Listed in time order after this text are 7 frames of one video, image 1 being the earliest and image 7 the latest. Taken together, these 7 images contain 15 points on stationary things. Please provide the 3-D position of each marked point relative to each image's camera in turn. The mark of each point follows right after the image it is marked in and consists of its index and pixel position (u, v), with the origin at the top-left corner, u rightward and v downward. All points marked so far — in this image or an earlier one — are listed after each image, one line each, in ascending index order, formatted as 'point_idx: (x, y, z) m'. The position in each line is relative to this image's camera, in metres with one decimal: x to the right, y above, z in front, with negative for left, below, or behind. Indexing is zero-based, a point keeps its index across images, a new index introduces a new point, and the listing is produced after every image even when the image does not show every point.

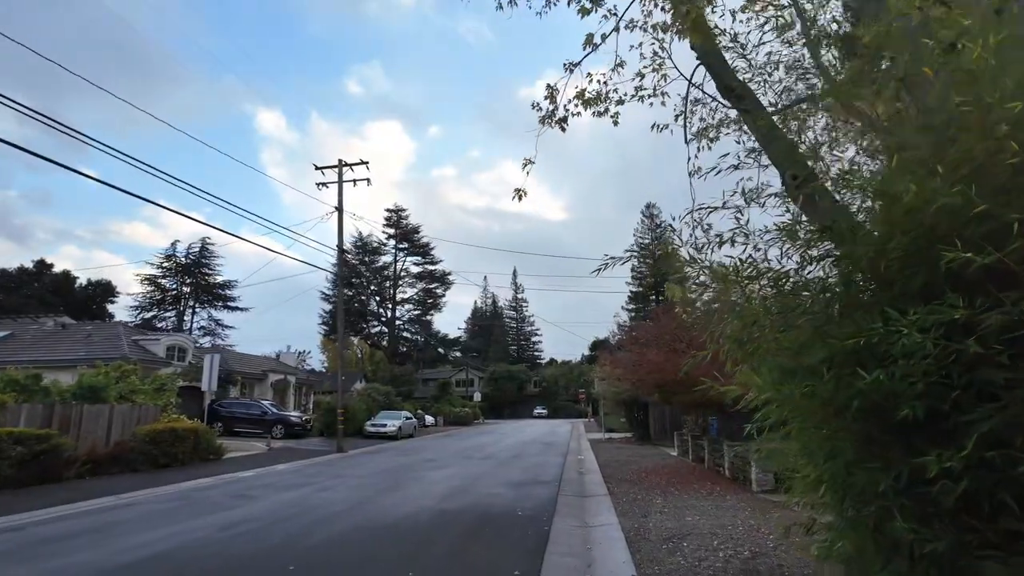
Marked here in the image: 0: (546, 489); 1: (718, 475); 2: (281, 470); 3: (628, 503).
0: (+0.5, -3.6, +12.8) m
1: (+4.3, -3.9, +14.7) m
2: (-5.8, -4.5, +17.5) m
3: (+1.7, -3.3, +10.8) m
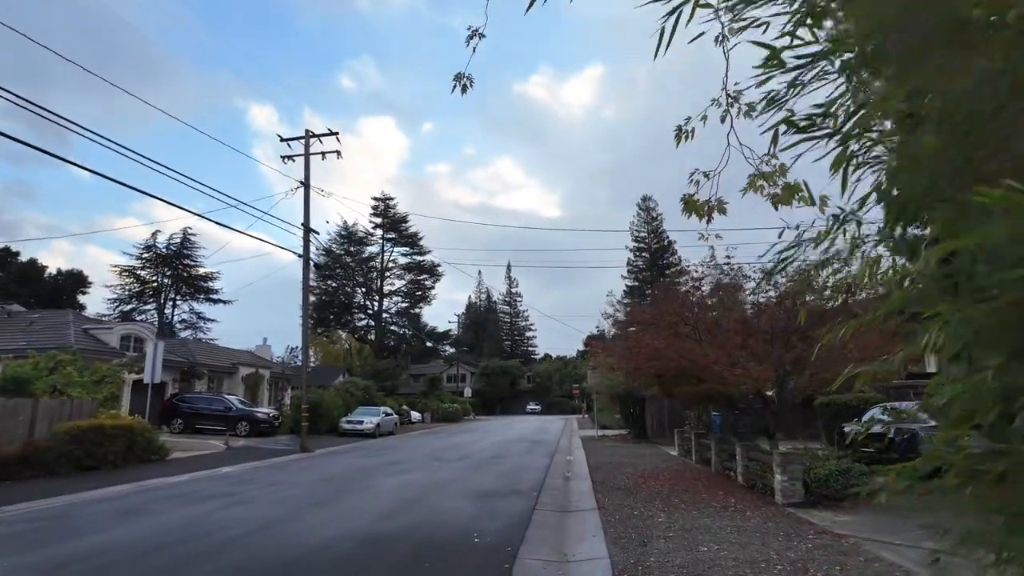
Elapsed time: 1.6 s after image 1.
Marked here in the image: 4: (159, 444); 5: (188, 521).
0: (+0.1, -3.1, +10.5) m
1: (+3.8, -3.4, +12.4) m
2: (-6.3, -4.0, +15.1) m
3: (+1.3, -2.8, +8.4) m
4: (-9.5, -4.2, +19.2) m
5: (-4.1, -3.0, +9.0) m
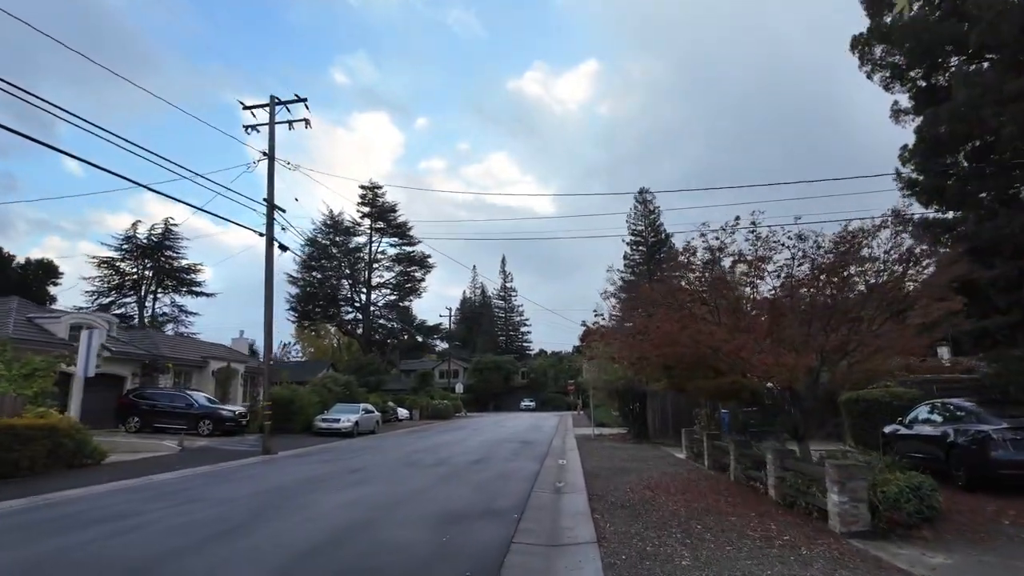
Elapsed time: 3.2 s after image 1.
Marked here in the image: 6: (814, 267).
0: (-0.2, -2.7, +8.1) m
1: (+3.5, -2.9, +10.0) m
2: (-6.6, -3.5, +12.7) m
3: (+1.0, -2.4, +6.0) m
4: (-9.9, -3.7, +16.8) m
5: (-4.4, -2.5, +6.6) m
6: (+4.7, +0.3, +11.0) m
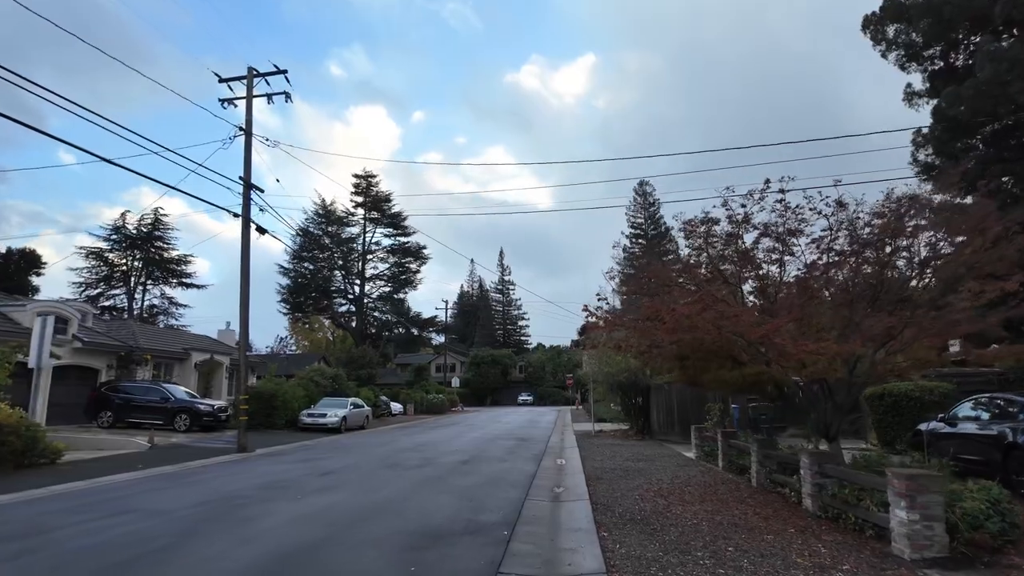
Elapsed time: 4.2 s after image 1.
0: (-0.3, -2.4, +6.6) m
1: (+3.3, -2.6, +8.6) m
2: (-6.7, -3.2, +11.2) m
3: (+0.9, -2.1, +4.6) m
4: (-10.0, -3.4, +15.3) m
5: (-4.5, -2.2, +5.1) m
6: (+4.6, +0.6, +9.6) m
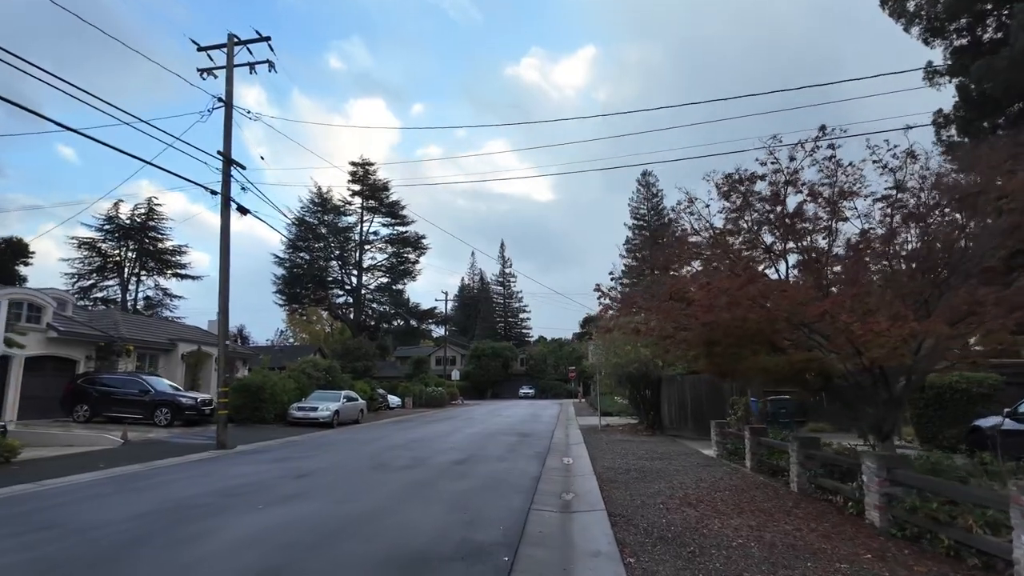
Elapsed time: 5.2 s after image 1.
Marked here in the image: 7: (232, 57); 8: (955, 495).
0: (-0.3, -2.1, +5.1) m
1: (+3.4, -2.3, +7.1) m
2: (-6.7, -2.9, +9.7) m
3: (+0.9, -1.8, +3.1) m
4: (-10.0, -3.0, +13.8) m
5: (-4.5, -2.0, +3.7) m
6: (+4.6, +1.0, +8.1) m
7: (-7.6, +6.3, +19.4) m
8: (+3.5, -1.6, +5.6) m
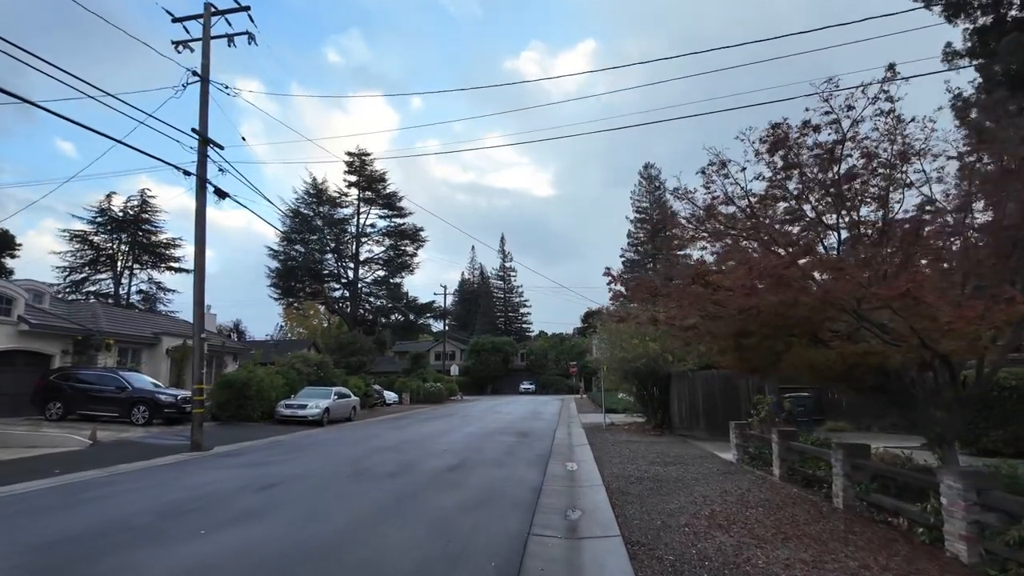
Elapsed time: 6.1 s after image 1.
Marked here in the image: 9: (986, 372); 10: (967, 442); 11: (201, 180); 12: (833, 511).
0: (-0.4, -1.9, +3.8) m
1: (+3.3, -2.1, +5.8) m
2: (-6.7, -2.6, +8.4) m
3: (+0.9, -1.6, +1.7) m
4: (-10.0, -2.7, +12.5) m
5: (-4.5, -1.8, +2.3) m
6: (+4.6, +1.2, +6.7) m
7: (-7.7, +6.6, +18.0) m
8: (+3.4, -1.4, +4.2) m
9: (+4.7, -0.8, +7.1) m
10: (+8.0, -2.7, +12.6) m
11: (-7.5, +2.6, +17.2) m
12: (+3.5, -2.4, +7.7) m
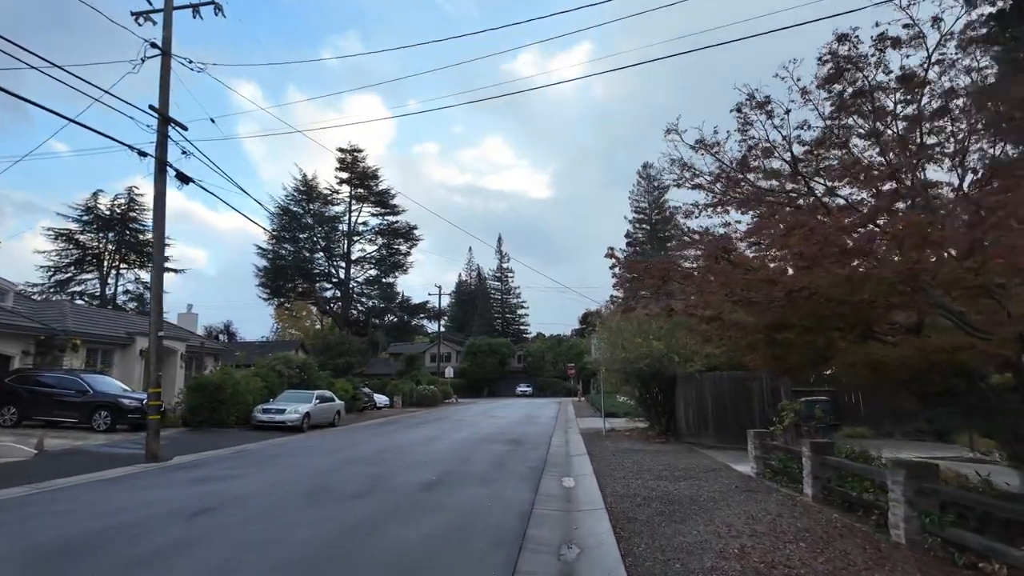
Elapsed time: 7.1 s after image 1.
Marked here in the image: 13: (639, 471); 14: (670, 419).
0: (-0.5, -1.7, +2.2) m
1: (+3.2, -1.9, +4.2) m
2: (-6.9, -2.5, +6.8) m
3: (+0.7, -1.5, +0.2) m
4: (-10.2, -2.6, +10.9) m
5: (-4.7, -1.6, +0.8) m
6: (+4.4, +1.3, +5.1) m
7: (-7.9, +6.7, +16.4) m
8: (+3.3, -1.3, +2.6) m
9: (+4.6, -0.7, +5.5) m
10: (+7.9, -2.6, +11.0) m
11: (-7.7, +2.8, +15.6) m
12: (+3.3, -2.2, +6.1) m
13: (+2.1, -3.0, +11.5) m
14: (+4.0, -3.3, +18.1) m
